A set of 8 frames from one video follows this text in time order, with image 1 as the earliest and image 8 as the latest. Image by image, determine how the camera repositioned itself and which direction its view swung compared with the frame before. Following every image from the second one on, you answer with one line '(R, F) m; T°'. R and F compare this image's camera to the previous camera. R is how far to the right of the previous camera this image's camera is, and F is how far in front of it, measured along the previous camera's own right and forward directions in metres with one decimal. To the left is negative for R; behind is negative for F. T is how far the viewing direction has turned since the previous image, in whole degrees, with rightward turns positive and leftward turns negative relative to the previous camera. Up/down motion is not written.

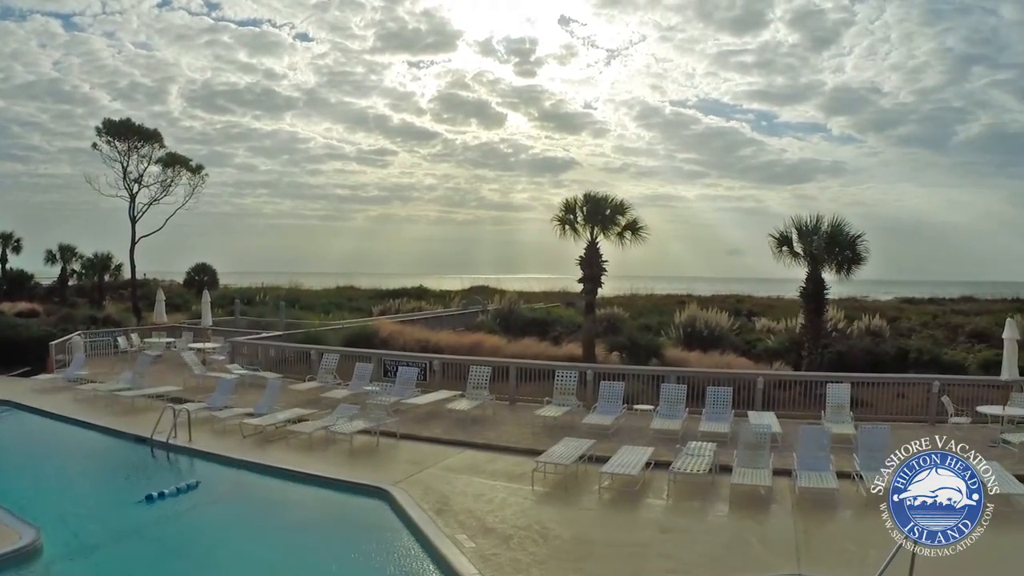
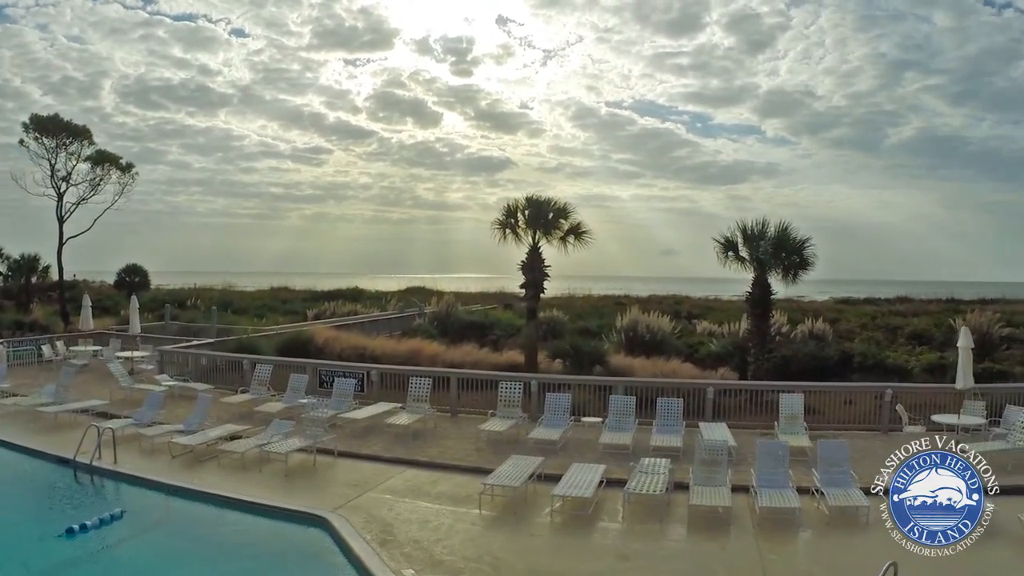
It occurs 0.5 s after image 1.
(0.0, +0.5) m; +5°
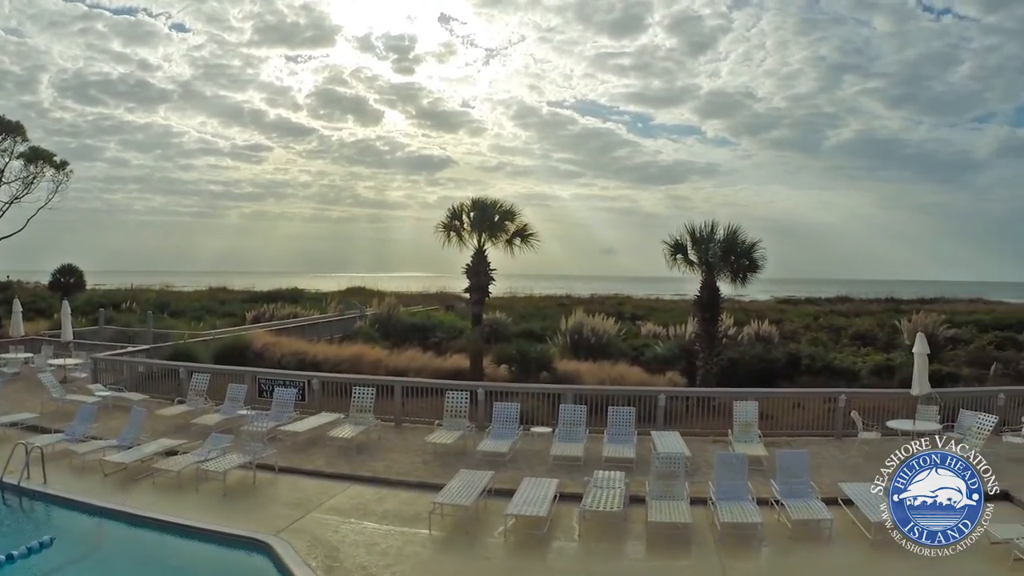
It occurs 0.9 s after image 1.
(0.0, +0.3) m; +5°
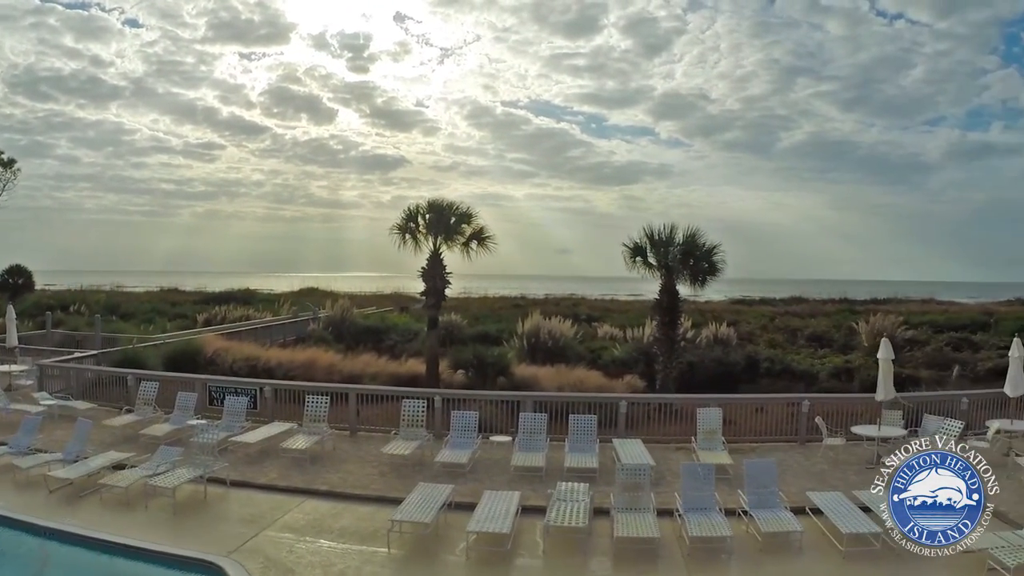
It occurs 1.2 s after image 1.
(0.0, +0.3) m; +4°
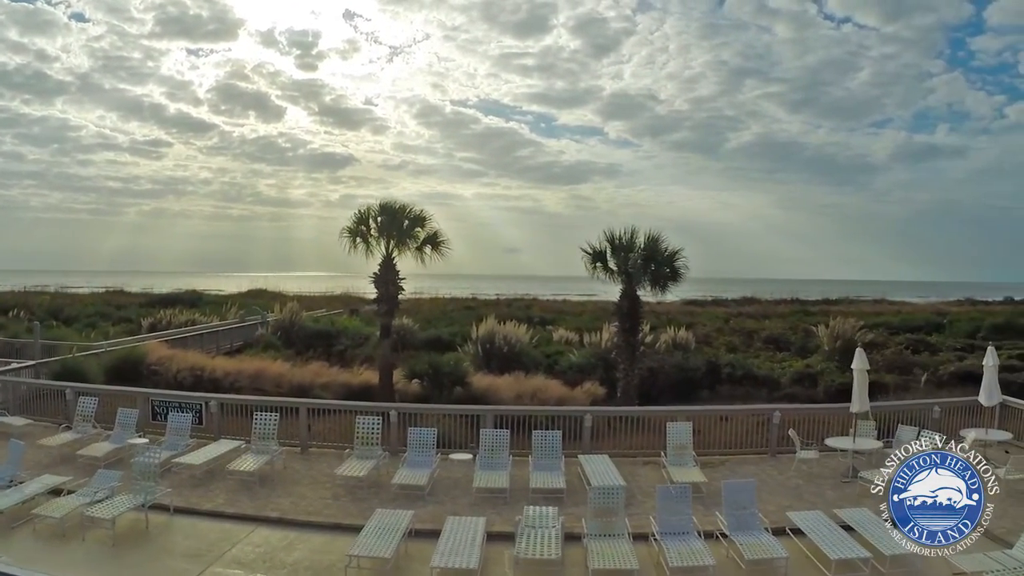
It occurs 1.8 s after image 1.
(-0.1, +0.4) m; +4°
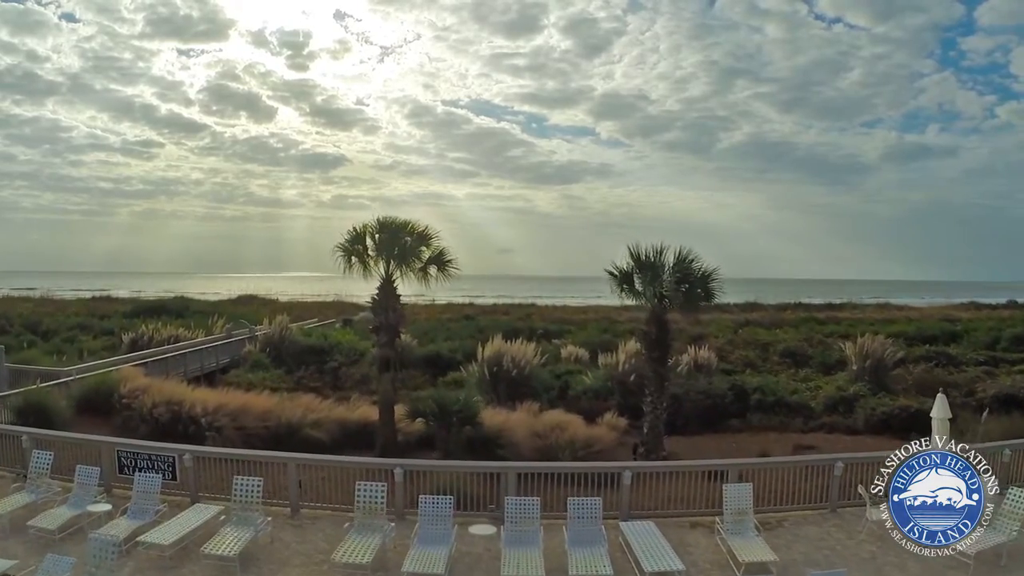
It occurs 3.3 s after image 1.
(-0.4, +1.3) m; +1°
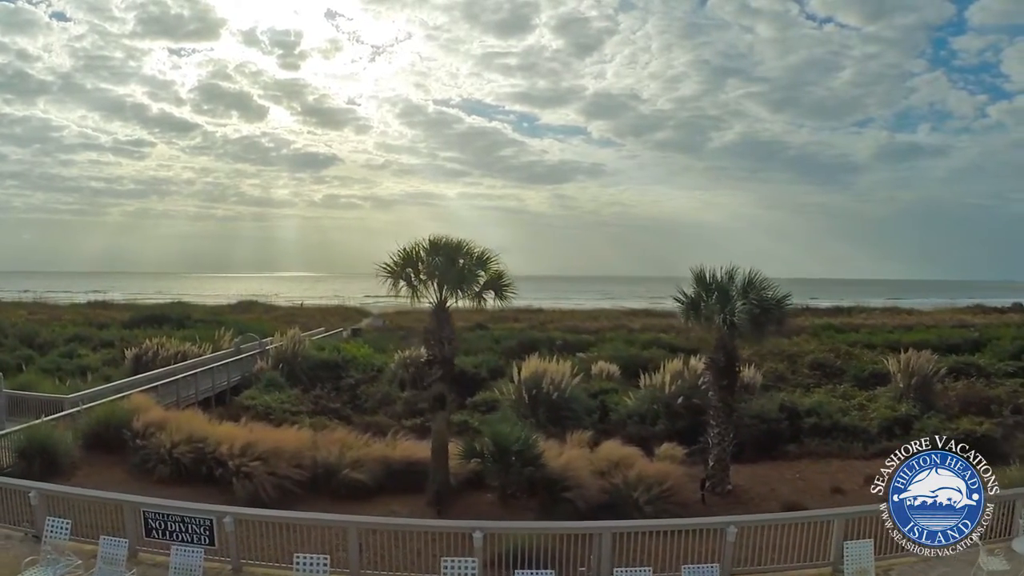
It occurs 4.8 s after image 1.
(-1.1, +0.8) m; +1°
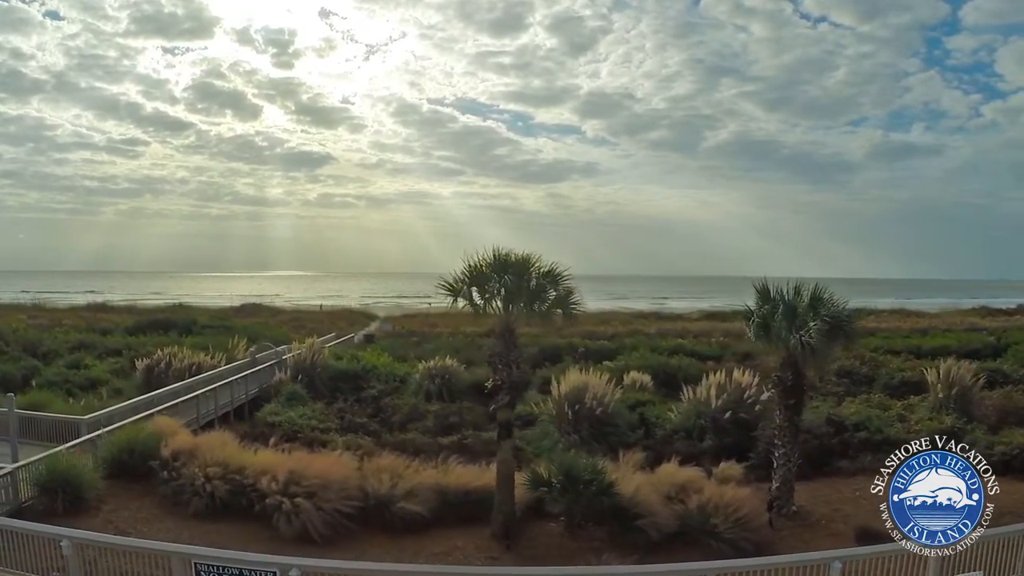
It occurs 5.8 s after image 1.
(-1.1, +0.3) m; 0°
